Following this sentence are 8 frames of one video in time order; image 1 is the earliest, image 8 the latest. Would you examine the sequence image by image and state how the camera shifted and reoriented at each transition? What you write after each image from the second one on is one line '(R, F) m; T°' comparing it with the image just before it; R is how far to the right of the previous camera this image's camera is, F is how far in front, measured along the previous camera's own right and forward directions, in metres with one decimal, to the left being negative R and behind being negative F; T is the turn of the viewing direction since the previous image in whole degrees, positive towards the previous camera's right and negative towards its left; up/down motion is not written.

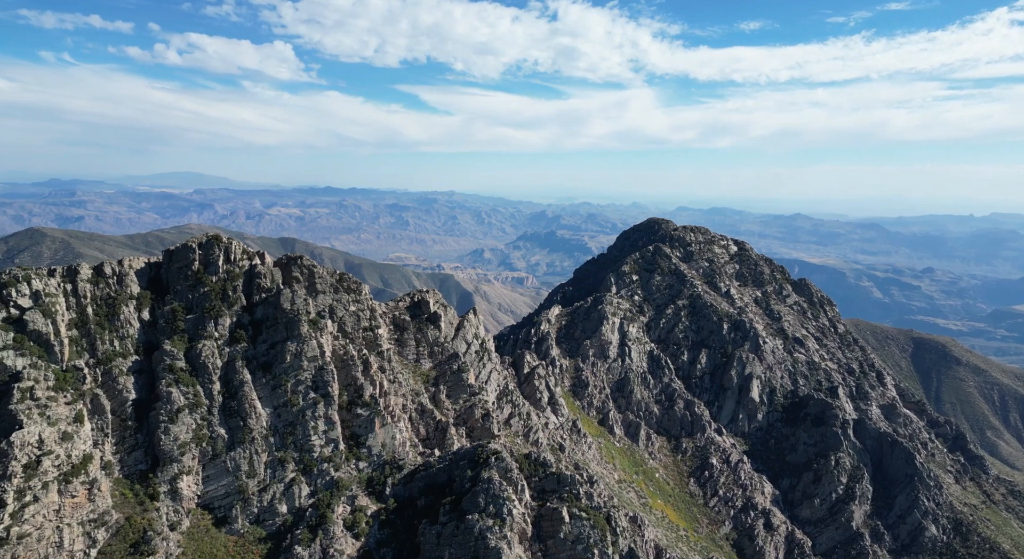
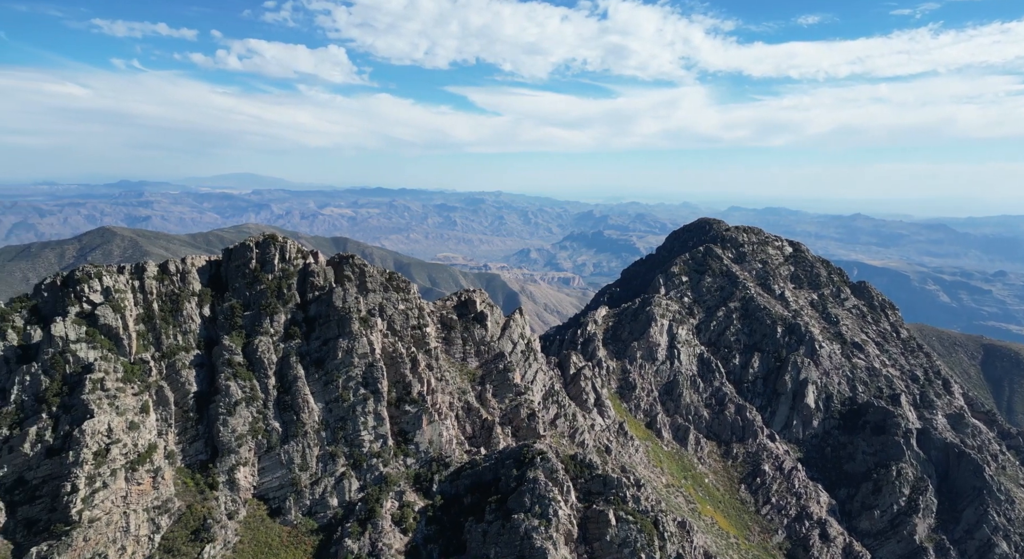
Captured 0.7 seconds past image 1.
(+0.6, -0.2) m; -4°
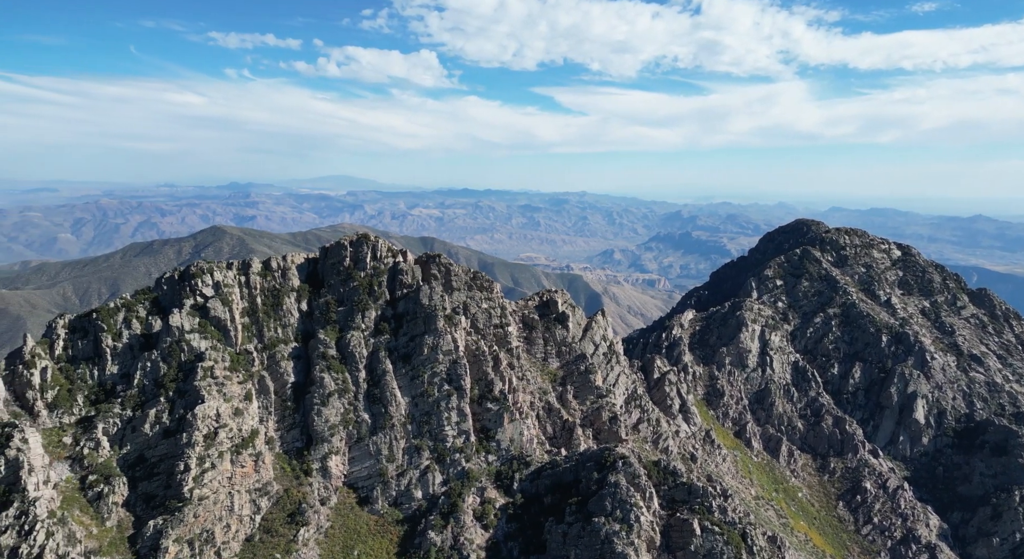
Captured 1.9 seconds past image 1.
(+1.2, 0.0) m; -8°
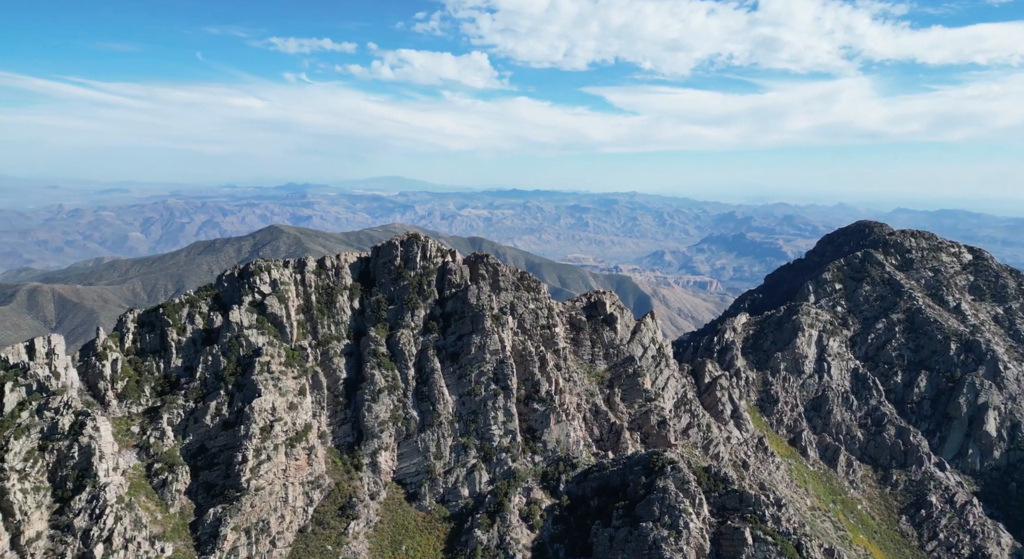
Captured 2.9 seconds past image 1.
(+0.8, 0.0) m; -5°
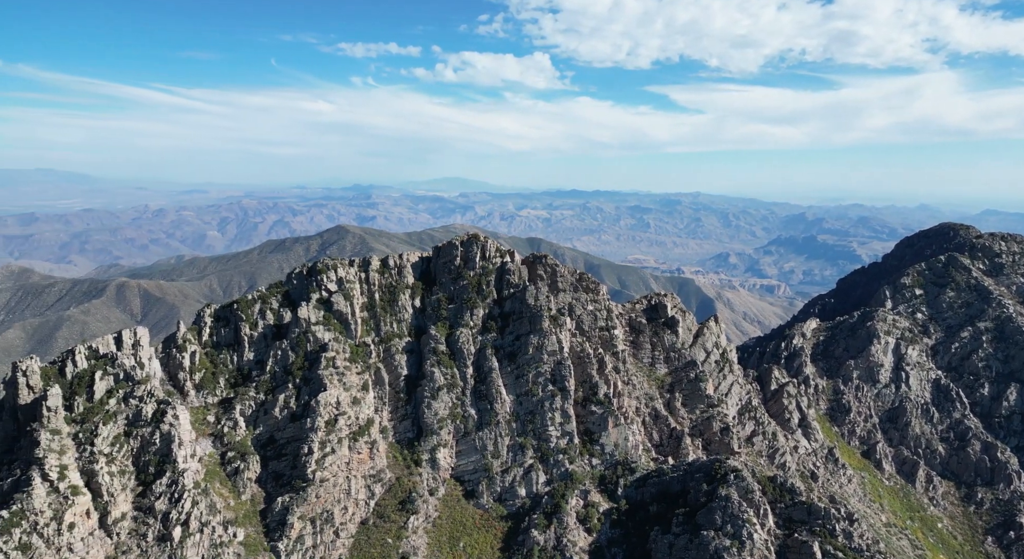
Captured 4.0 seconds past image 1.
(+1.1, 0.0) m; -6°
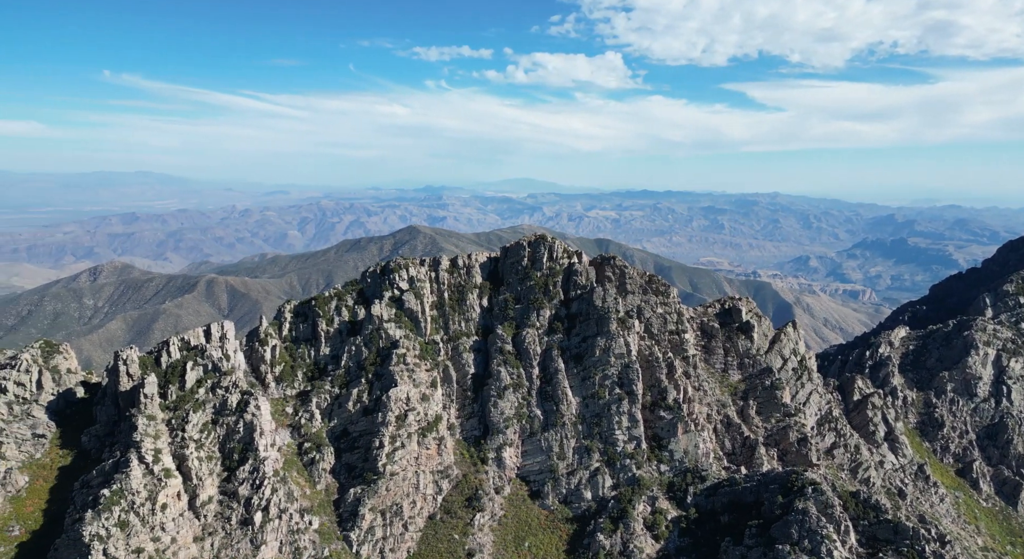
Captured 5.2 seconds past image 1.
(+1.2, +0.1) m; -7°
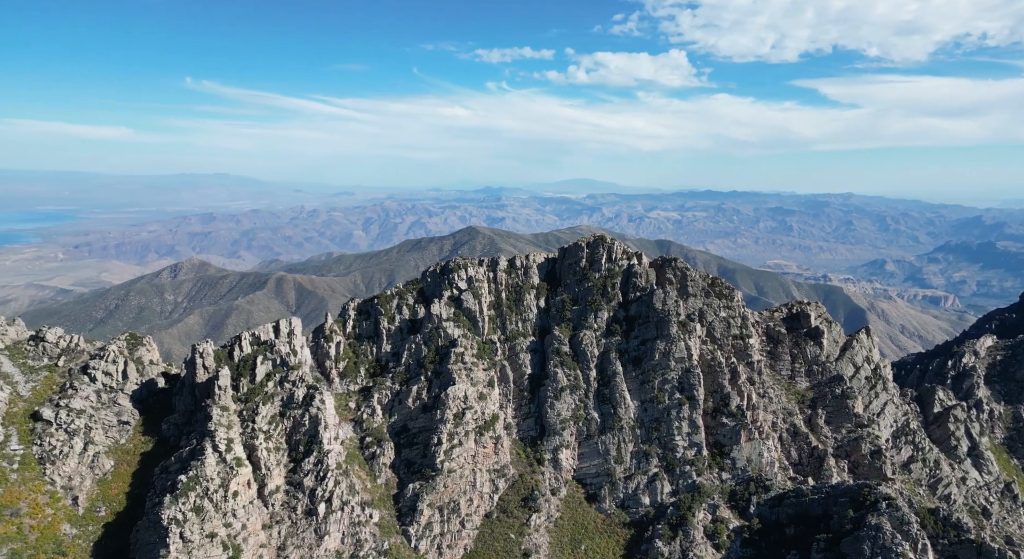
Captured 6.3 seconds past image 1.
(+0.8, +0.1) m; -6°
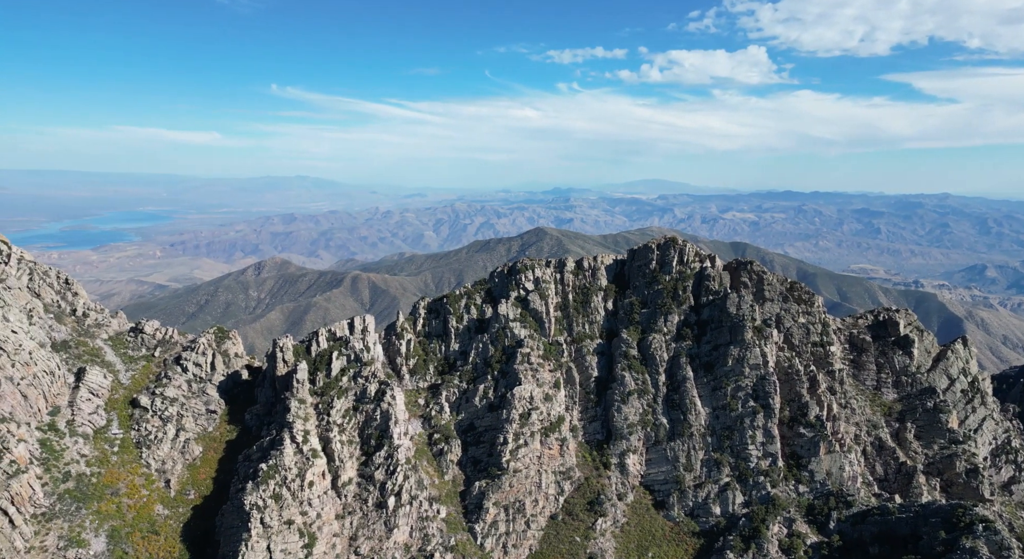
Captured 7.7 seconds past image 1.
(+0.8, +0.2) m; -6°
